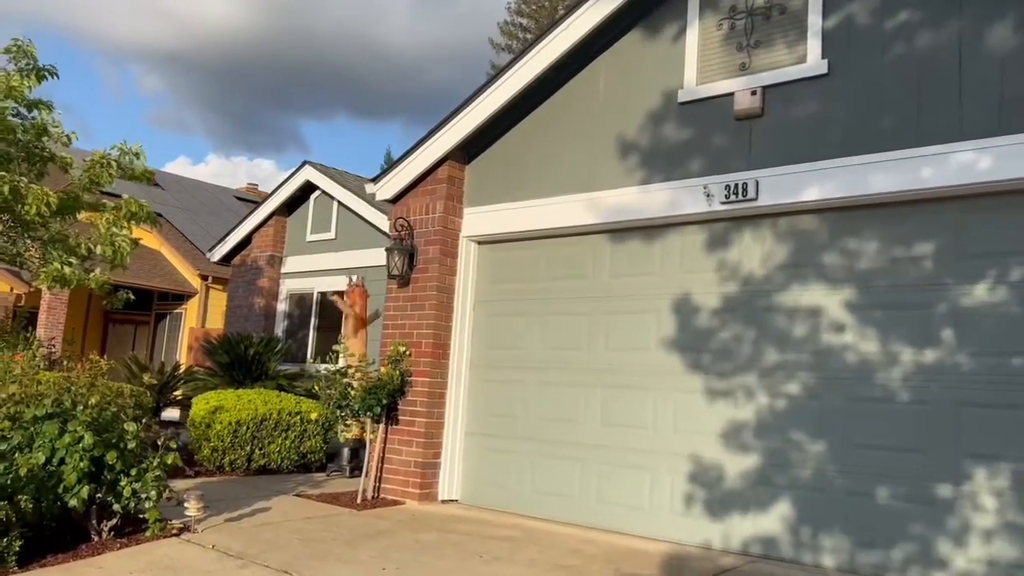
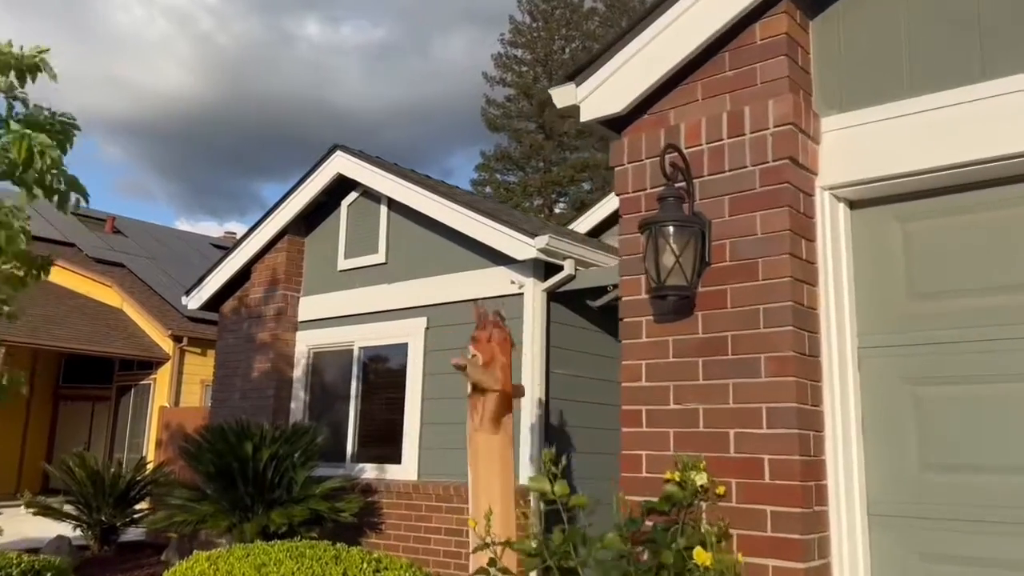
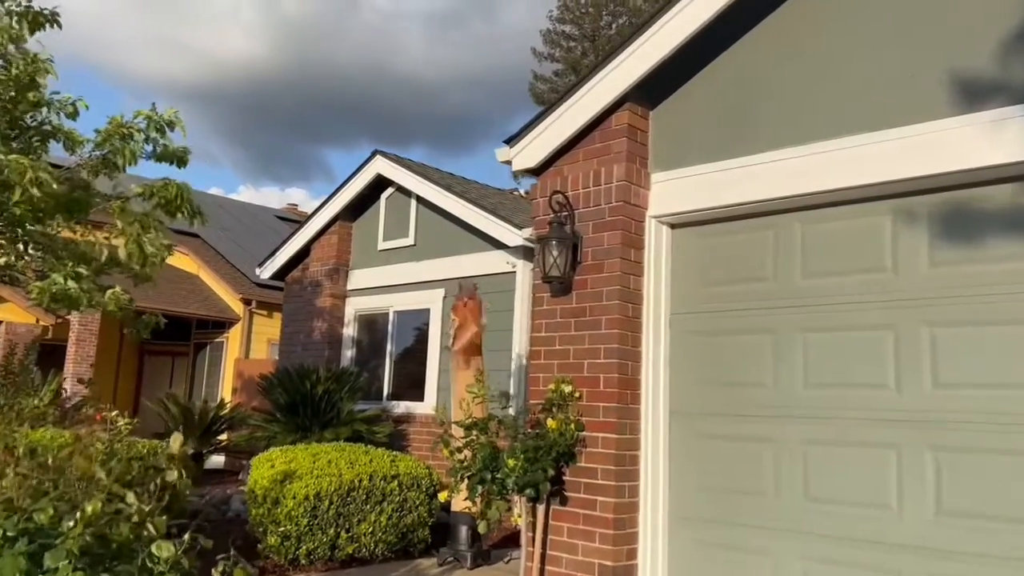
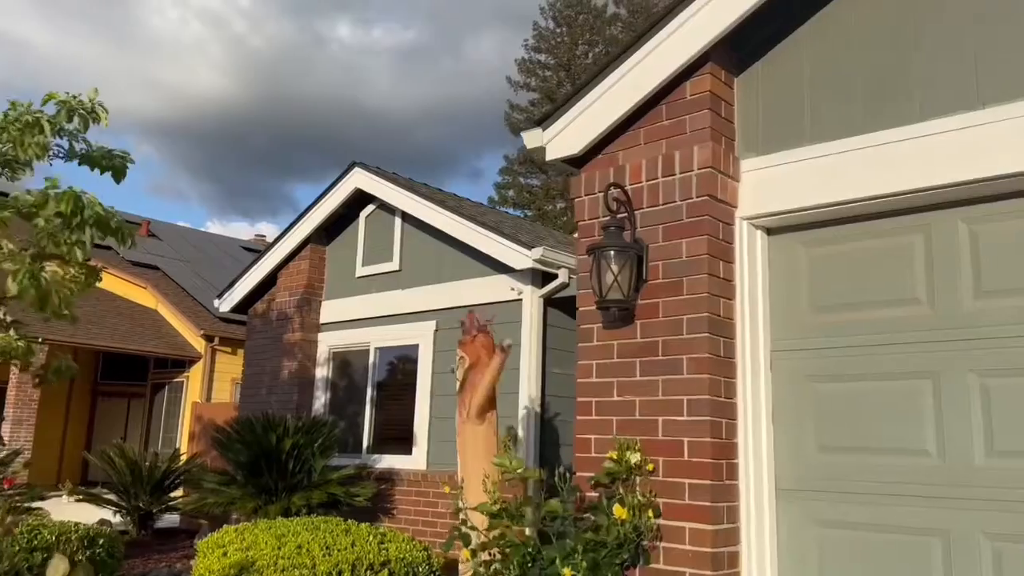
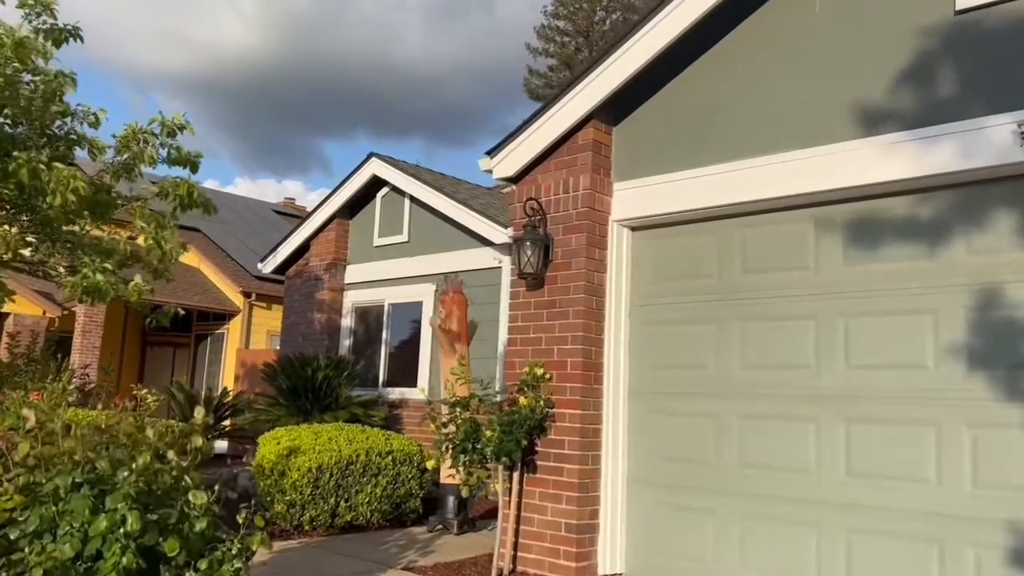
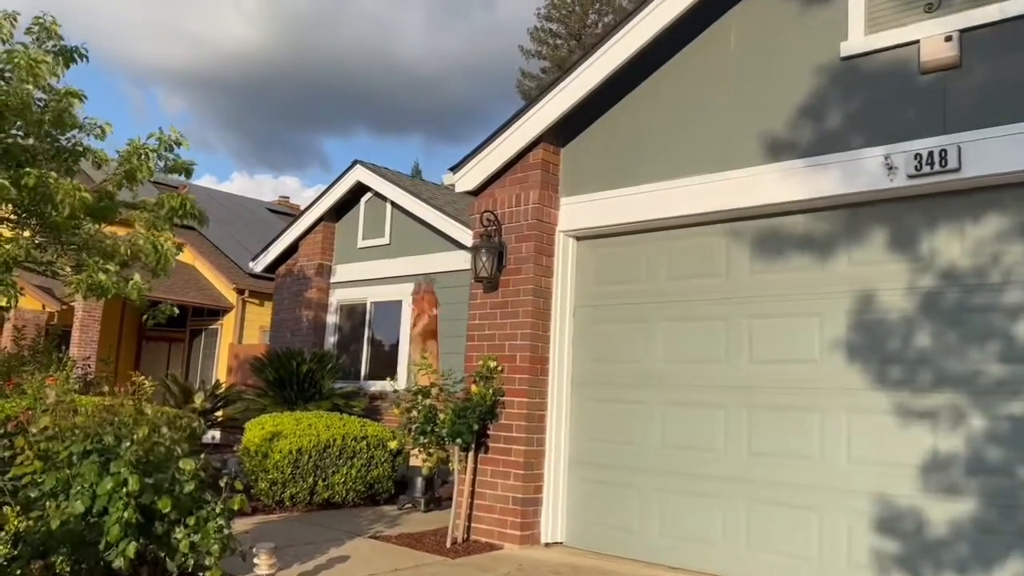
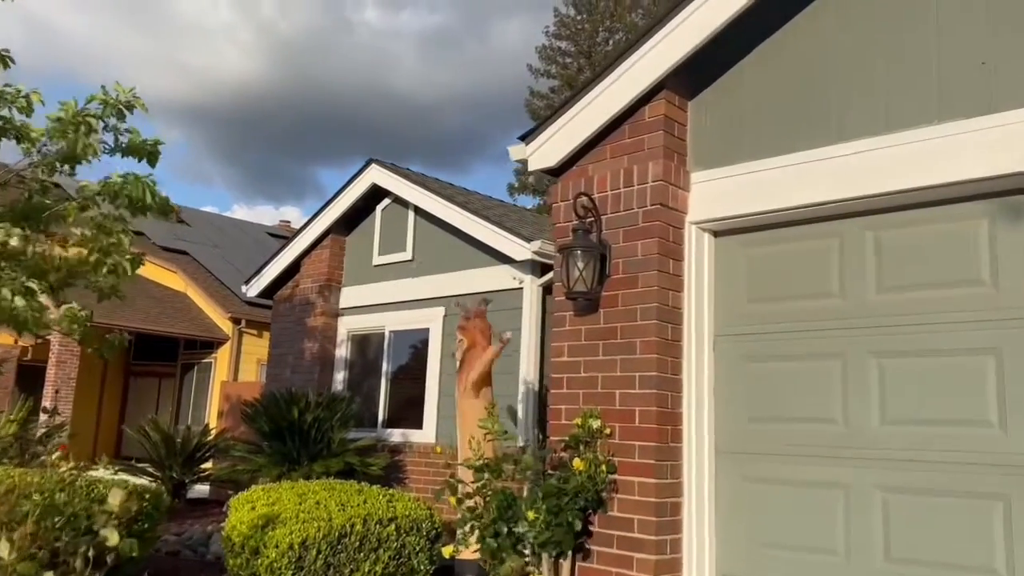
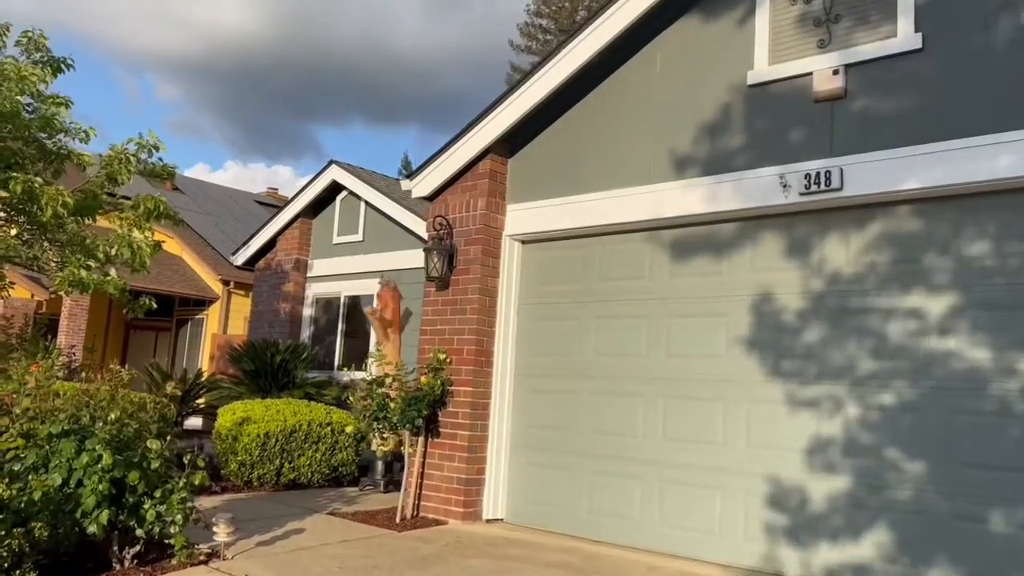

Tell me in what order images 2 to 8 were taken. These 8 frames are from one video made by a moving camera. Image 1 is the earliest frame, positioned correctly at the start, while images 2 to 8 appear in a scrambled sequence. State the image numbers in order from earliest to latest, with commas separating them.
8, 6, 5, 3, 7, 4, 2
